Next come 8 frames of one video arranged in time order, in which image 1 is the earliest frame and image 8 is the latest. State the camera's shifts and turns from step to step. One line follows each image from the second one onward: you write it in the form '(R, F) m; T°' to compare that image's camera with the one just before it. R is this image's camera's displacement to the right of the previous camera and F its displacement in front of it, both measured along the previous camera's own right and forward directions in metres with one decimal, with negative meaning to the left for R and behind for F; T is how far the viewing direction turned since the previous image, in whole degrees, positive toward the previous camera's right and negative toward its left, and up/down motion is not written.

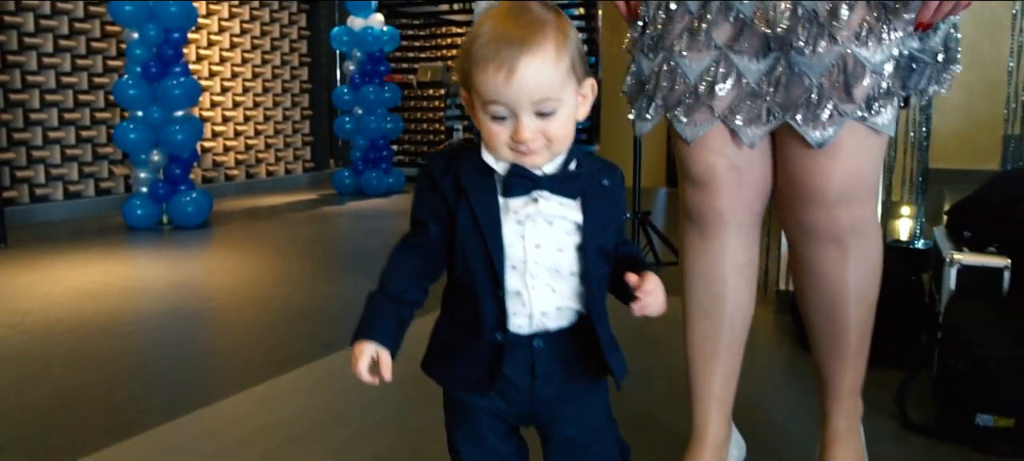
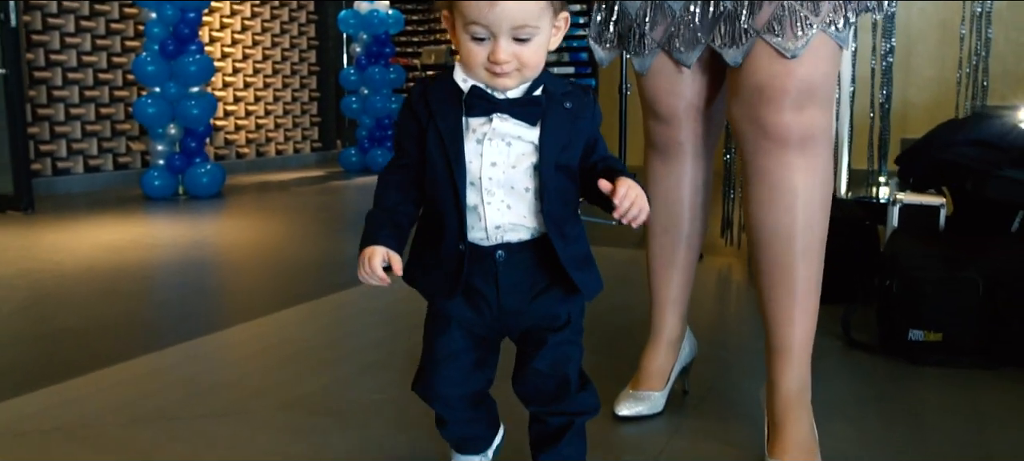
(0.0, -0.2) m; 0°
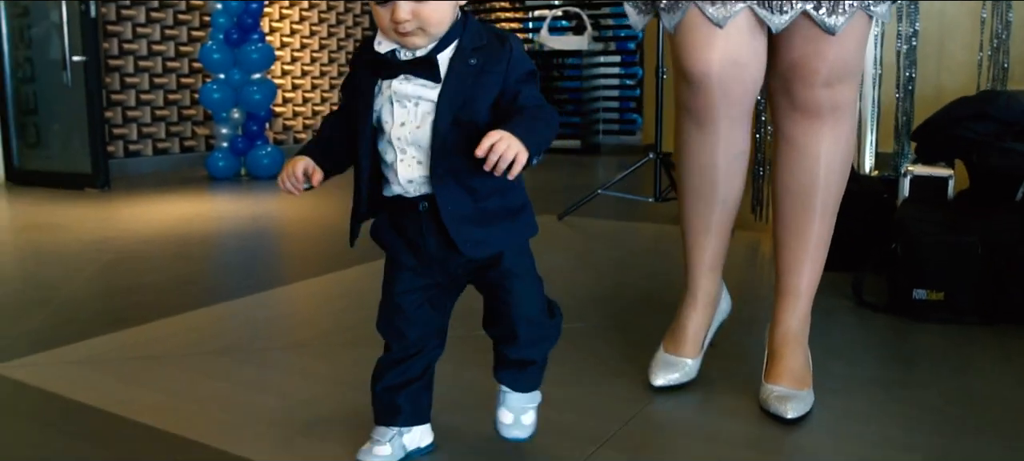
(0.0, -0.2) m; -3°
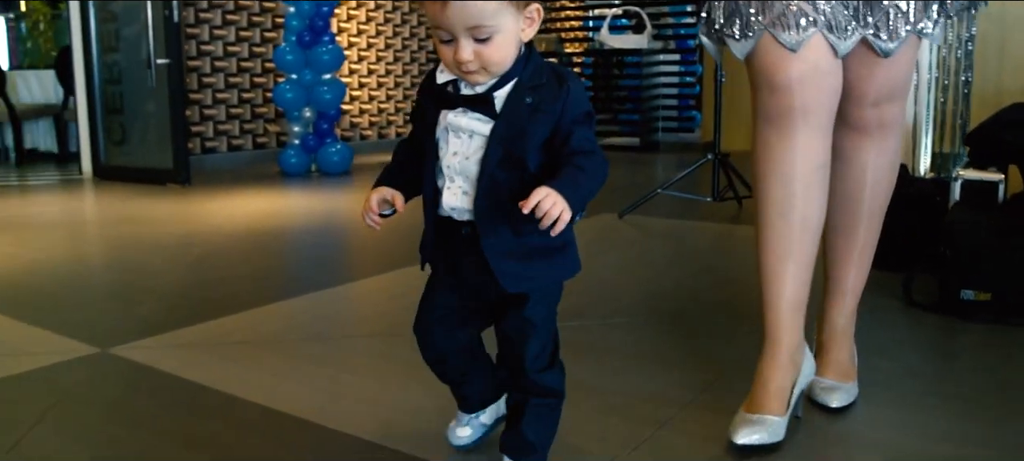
(0.0, -0.1) m; -3°
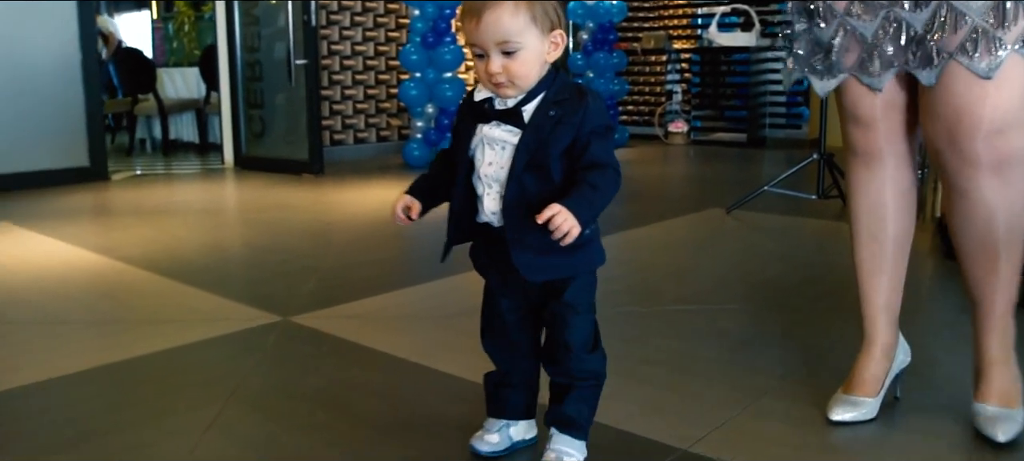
(0.0, -0.3) m; -6°
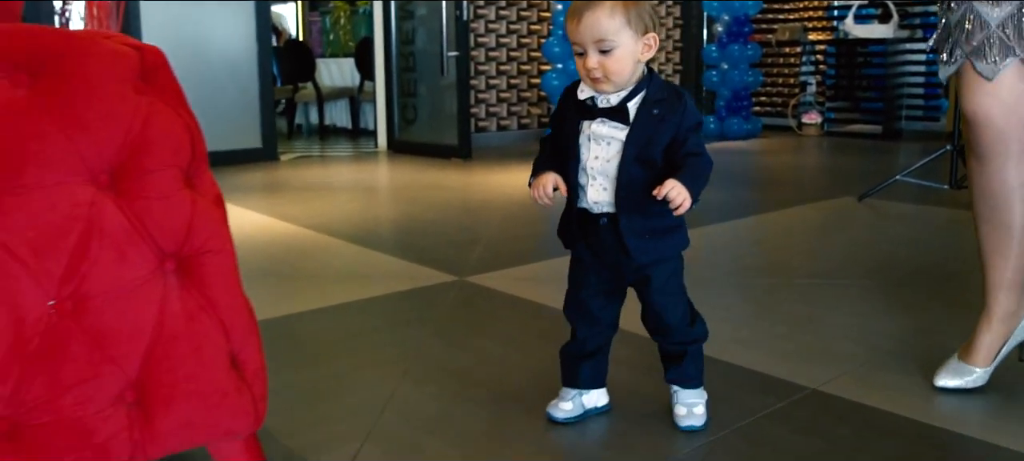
(-0.1, -0.3) m; -7°
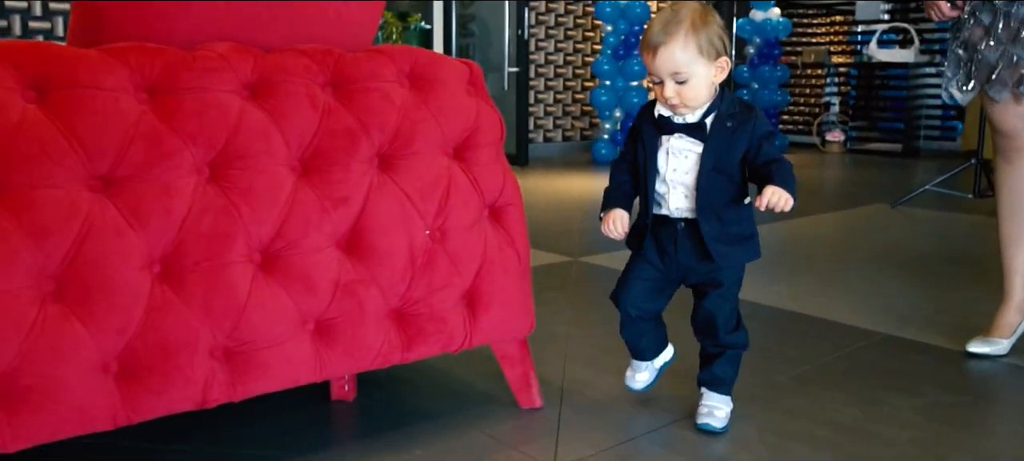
(-0.4, -0.5) m; 0°
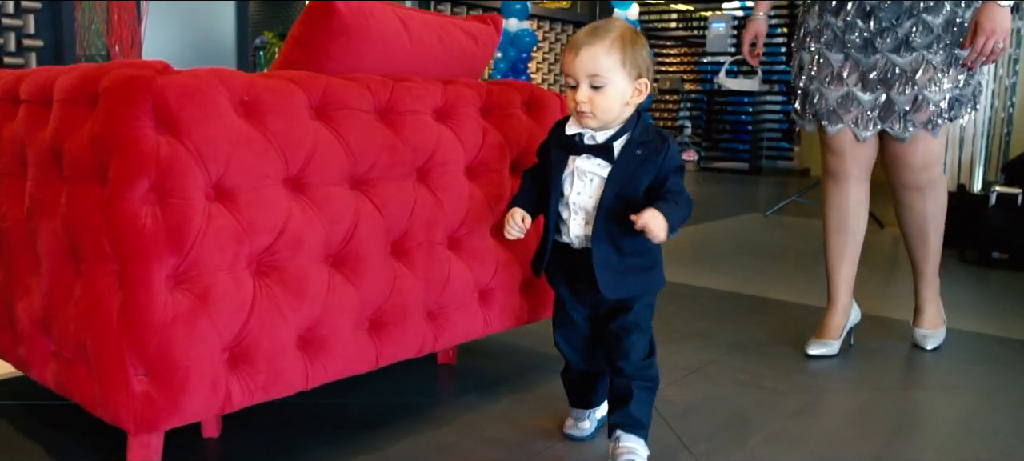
(-0.6, -0.4) m; +11°
